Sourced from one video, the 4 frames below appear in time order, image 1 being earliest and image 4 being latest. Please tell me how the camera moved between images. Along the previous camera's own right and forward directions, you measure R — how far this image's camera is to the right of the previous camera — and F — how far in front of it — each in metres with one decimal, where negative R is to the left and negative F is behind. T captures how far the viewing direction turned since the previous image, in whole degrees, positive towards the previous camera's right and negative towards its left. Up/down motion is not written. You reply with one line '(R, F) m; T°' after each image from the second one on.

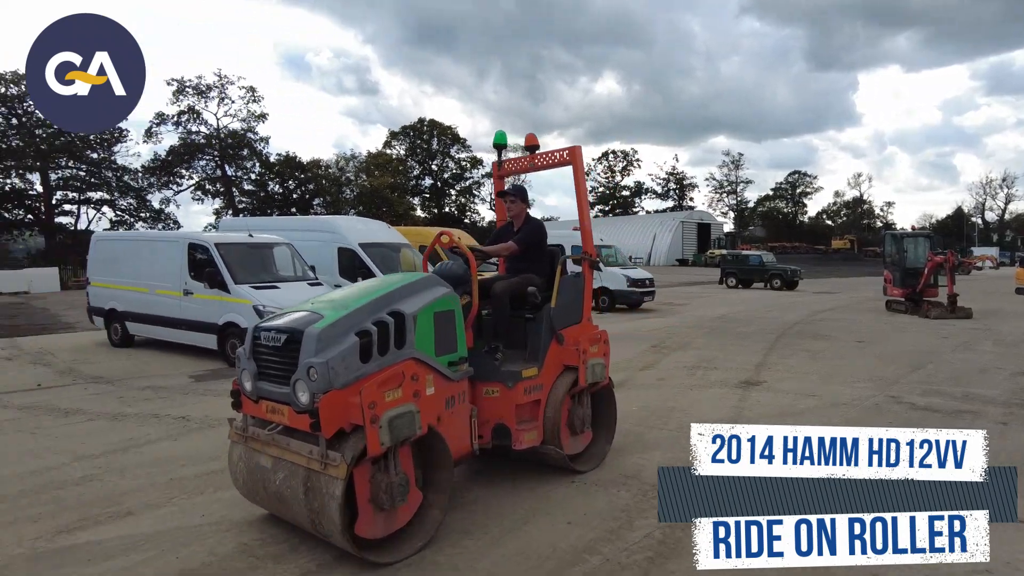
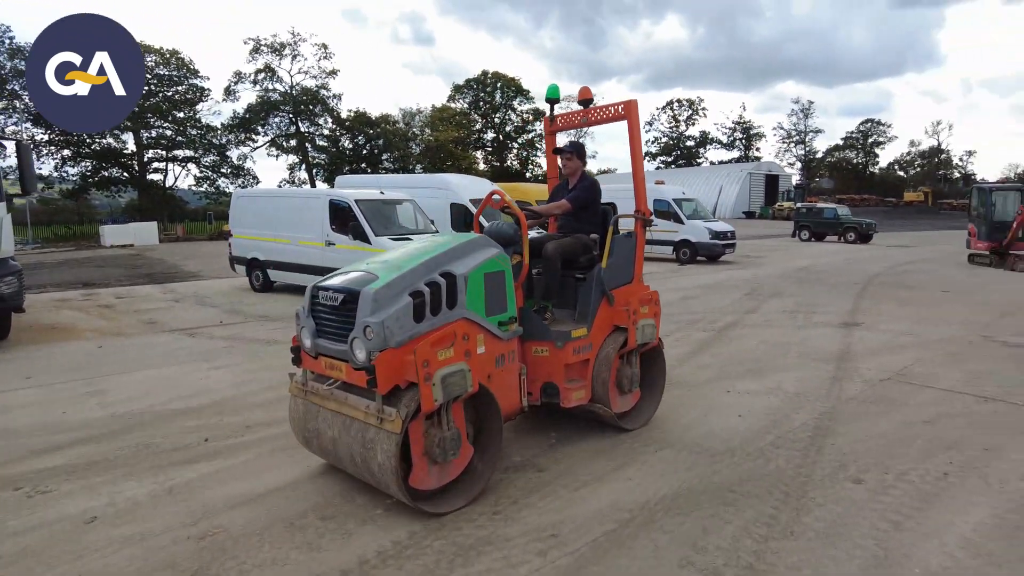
(-1.0, -1.2) m; -5°
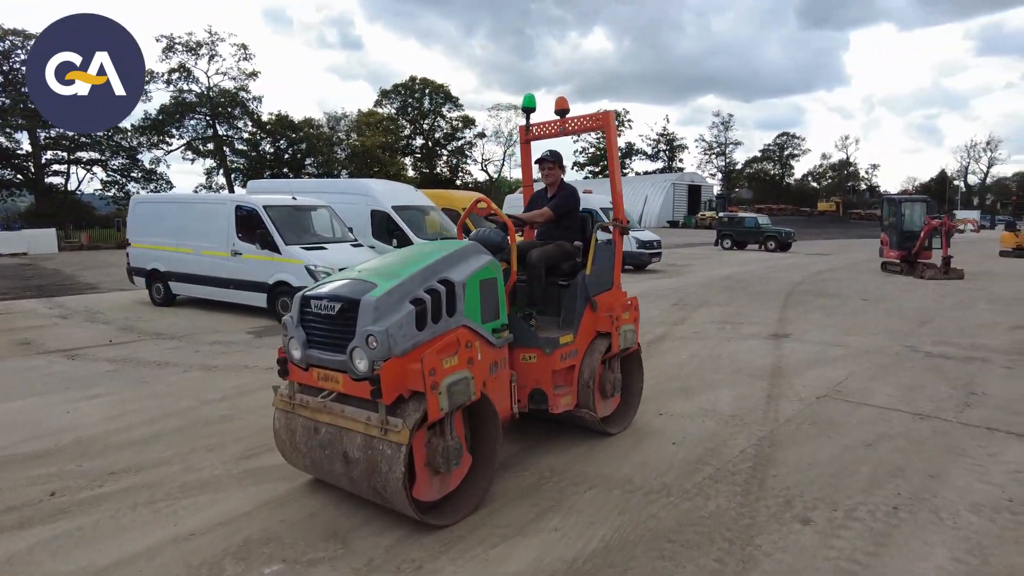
(+0.1, +0.5) m; +6°
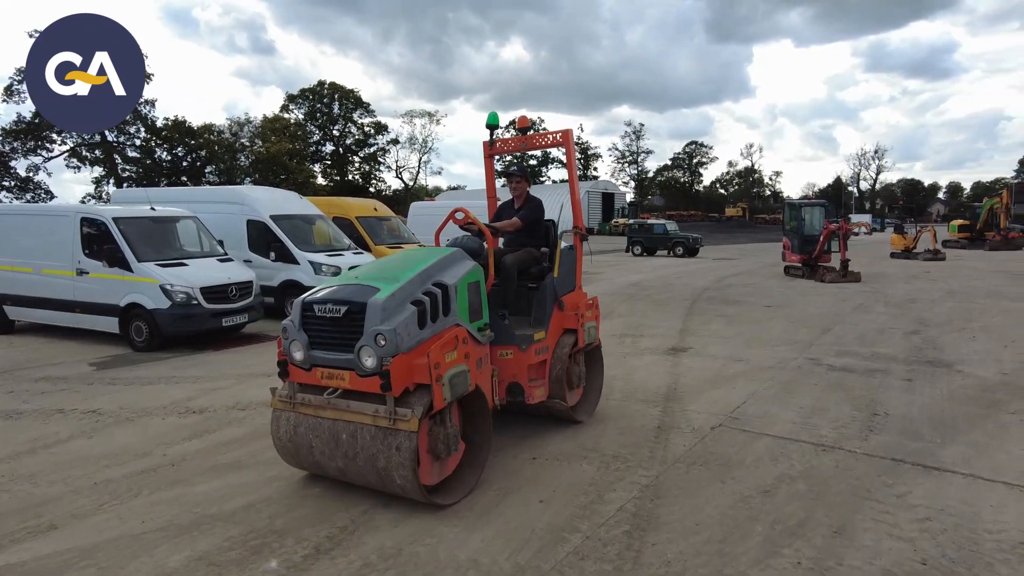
(+0.5, +0.8) m; +7°
